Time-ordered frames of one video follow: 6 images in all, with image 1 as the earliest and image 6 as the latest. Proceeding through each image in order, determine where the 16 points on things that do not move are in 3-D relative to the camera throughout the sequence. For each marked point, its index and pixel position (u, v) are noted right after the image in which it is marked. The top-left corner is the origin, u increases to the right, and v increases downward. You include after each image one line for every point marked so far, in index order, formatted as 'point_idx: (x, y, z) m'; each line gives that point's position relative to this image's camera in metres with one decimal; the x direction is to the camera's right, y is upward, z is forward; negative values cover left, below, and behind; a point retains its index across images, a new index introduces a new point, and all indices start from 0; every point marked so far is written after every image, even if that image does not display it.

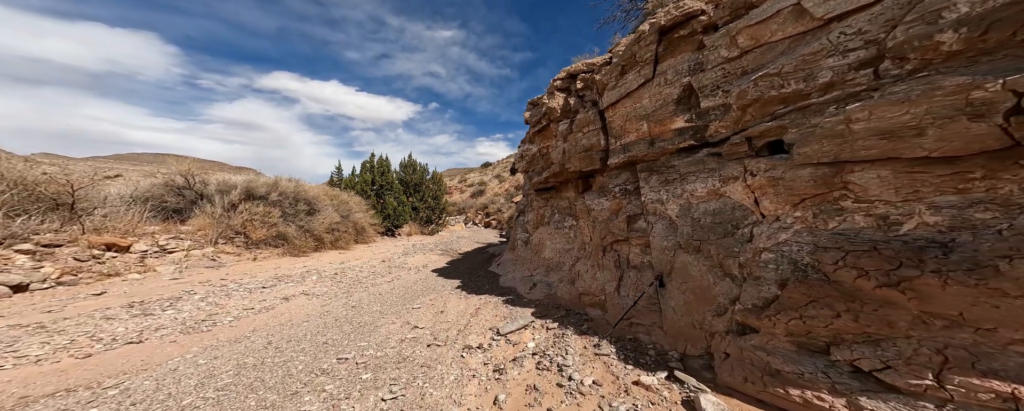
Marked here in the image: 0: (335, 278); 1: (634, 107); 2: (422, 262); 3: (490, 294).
0: (-6.8, -2.7, +10.8) m
1: (+2.5, +2.0, +5.9) m
2: (-5.1, -3.2, +16.3) m
3: (-0.7, -3.0, +9.5) m
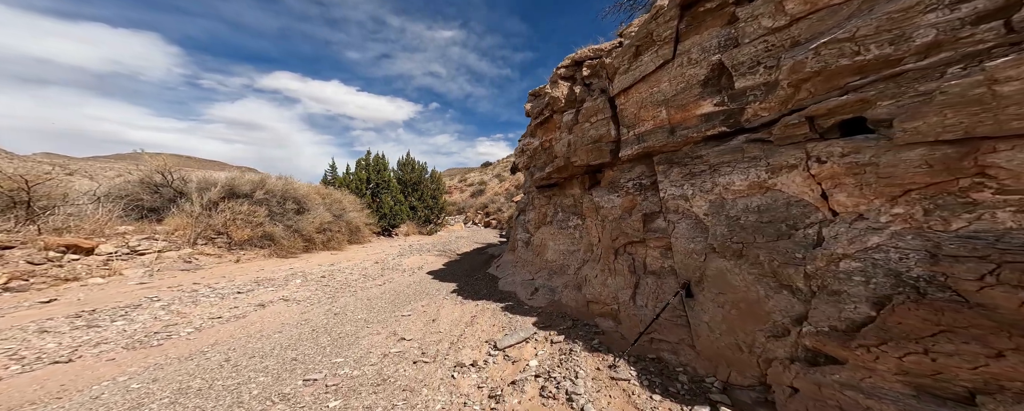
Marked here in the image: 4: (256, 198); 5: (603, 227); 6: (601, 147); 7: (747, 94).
0: (-6.8, -2.7, +10.1) m
1: (+2.5, +2.1, +5.2) m
2: (-5.1, -3.2, +15.6) m
3: (-0.7, -2.9, +8.9) m
4: (-12.4, +0.2, +13.4) m
5: (+2.0, -0.5, +6.3) m
6: (+2.1, +1.3, +6.4) m
7: (+3.1, +1.4, +3.7) m
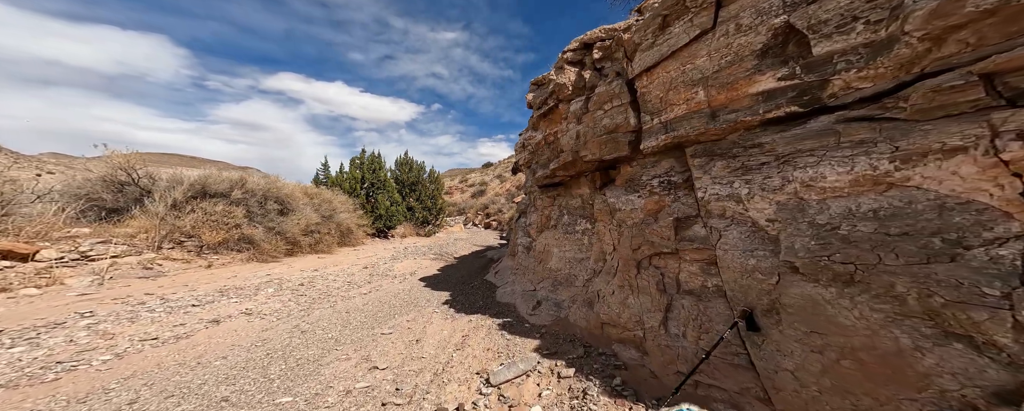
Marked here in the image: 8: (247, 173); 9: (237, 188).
0: (-6.8, -2.7, +9.1) m
1: (+2.6, +2.0, +4.3) m
2: (-5.2, -3.2, +14.6) m
3: (-0.8, -3.0, +7.9) m
4: (-12.4, +0.2, +12.4) m
5: (+2.0, -0.5, +5.3) m
6: (+2.1, +1.3, +5.4) m
7: (+3.1, +1.4, +2.7) m
8: (-13.4, +1.5, +14.2) m
9: (-12.5, +0.7, +12.8) m
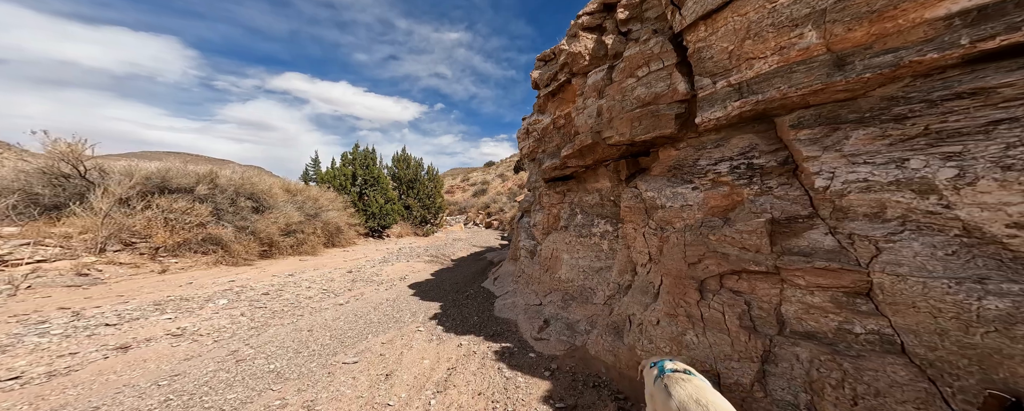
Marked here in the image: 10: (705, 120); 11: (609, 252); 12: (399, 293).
0: (-6.8, -2.5, +7.7) m
1: (+2.6, +2.1, +2.9) m
2: (-5.1, -3.1, +13.2) m
3: (-0.7, -2.9, +6.5) m
4: (-12.3, +0.4, +11.1) m
5: (+2.0, -0.5, +3.9) m
6: (+2.1, +1.3, +4.0) m
7: (+3.1, +1.4, +1.3) m
8: (-13.3, +1.7, +12.8) m
9: (-12.5, +0.9, +11.4) m
10: (+2.3, +1.0, +3.3) m
11: (+2.1, -1.0, +6.1) m
12: (-4.0, -3.1, +10.0) m
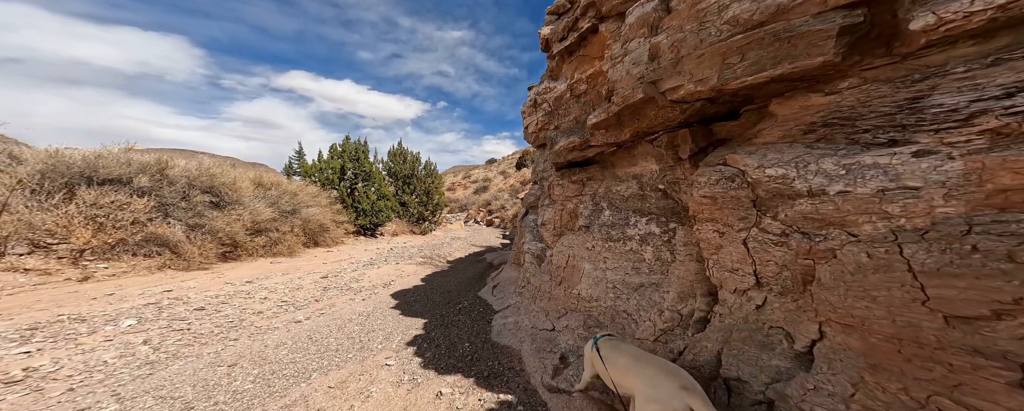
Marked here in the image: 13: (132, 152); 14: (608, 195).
0: (-6.7, -2.4, +5.9) m
1: (+2.7, +2.2, +1.0) m
2: (-5.0, -2.9, +11.4) m
3: (-0.6, -2.7, +4.7) m
4: (-12.2, +0.7, +9.3) m
5: (+2.1, -0.4, +2.1) m
6: (+2.2, +1.4, +2.2) m
7: (+3.2, +1.5, -0.5) m
8: (-13.2, +2.0, +11.0) m
9: (-12.4, +1.1, +9.6) m
10: (+2.4, +1.1, +1.4) m
11: (+2.2, -0.9, +4.3) m
12: (-3.9, -2.9, +8.2) m
13: (-13.4, +1.9, +10.0) m
14: (+1.8, +0.2, +5.3) m
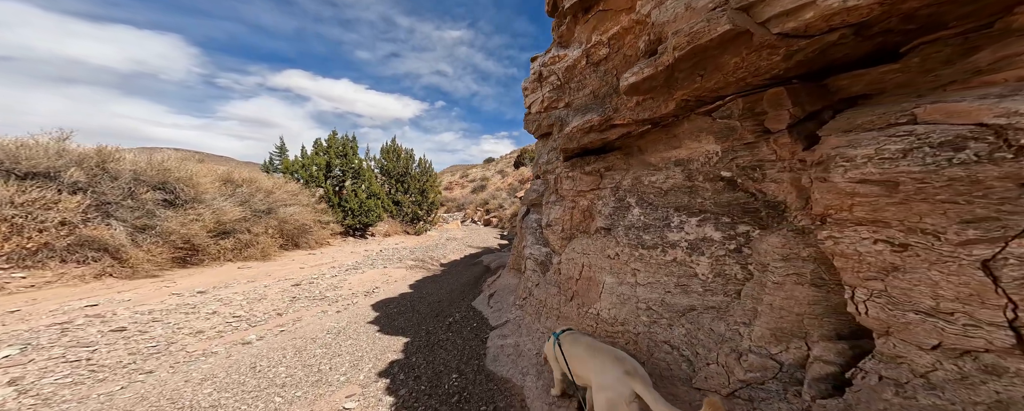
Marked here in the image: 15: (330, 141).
0: (-6.6, -2.3, +4.5) m
1: (+2.8, +2.2, -0.2) m
2: (-5.1, -2.8, +10.1) m
3: (-0.6, -2.7, +3.4) m
4: (-12.2, +0.7, +7.8) m
5: (+2.2, -0.3, +0.8) m
6: (+2.3, +1.5, +1.0) m
7: (+3.3, +1.6, -1.8) m
8: (-13.2, +2.0, +9.6) m
9: (-12.4, +1.2, +8.2) m
10: (+2.5, +1.2, +0.2) m
11: (+2.2, -0.8, +3.1) m
12: (-3.9, -2.8, +6.9) m
13: (-13.5, +2.0, +8.6) m
14: (+1.8, +0.2, +4.0) m
15: (-12.5, +4.5, +19.5) m
